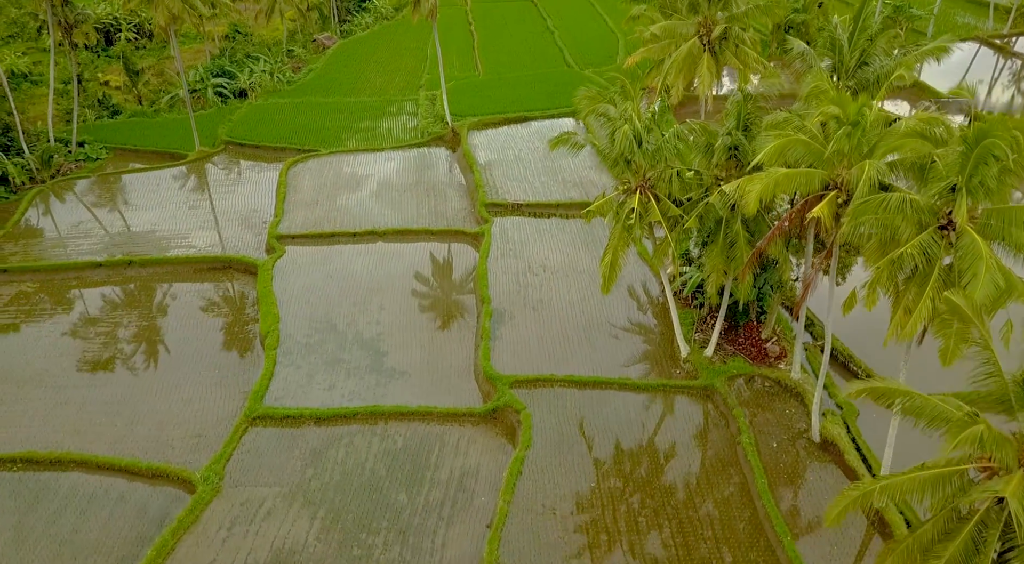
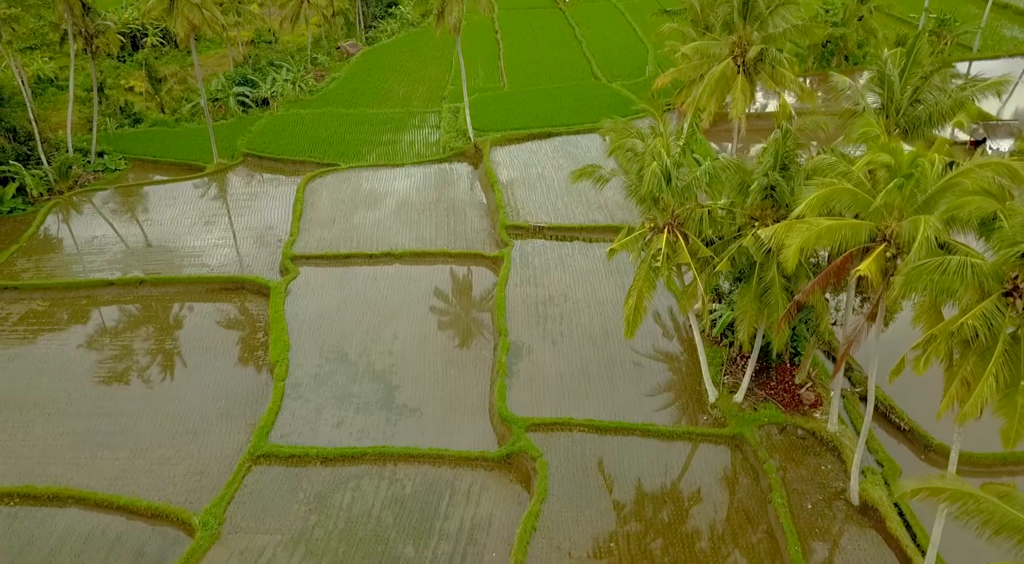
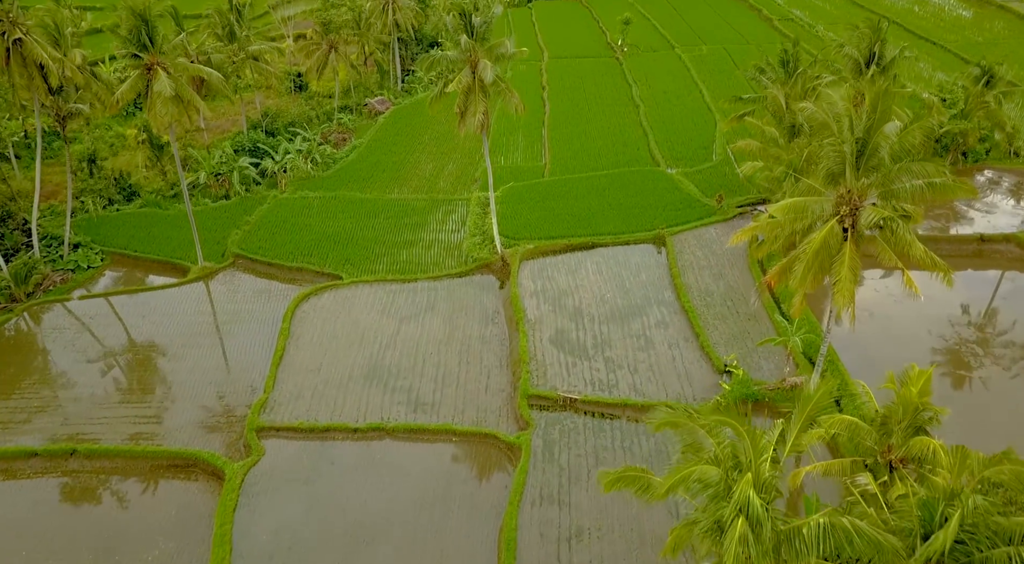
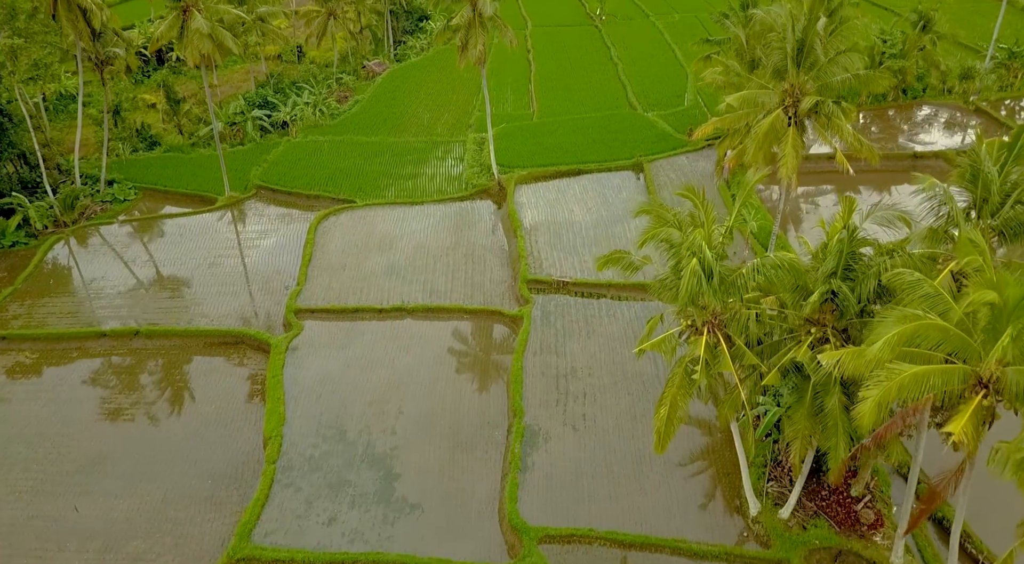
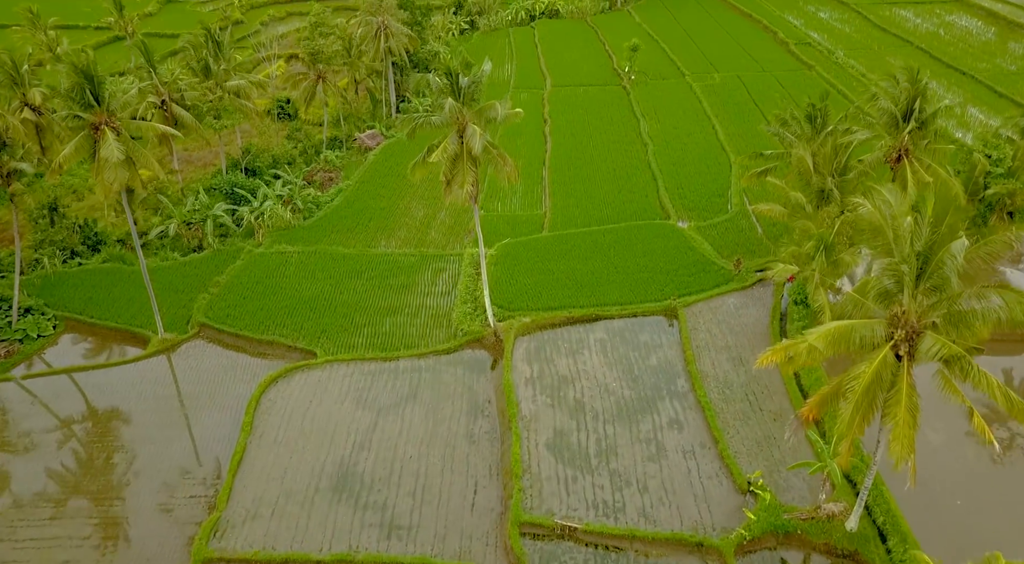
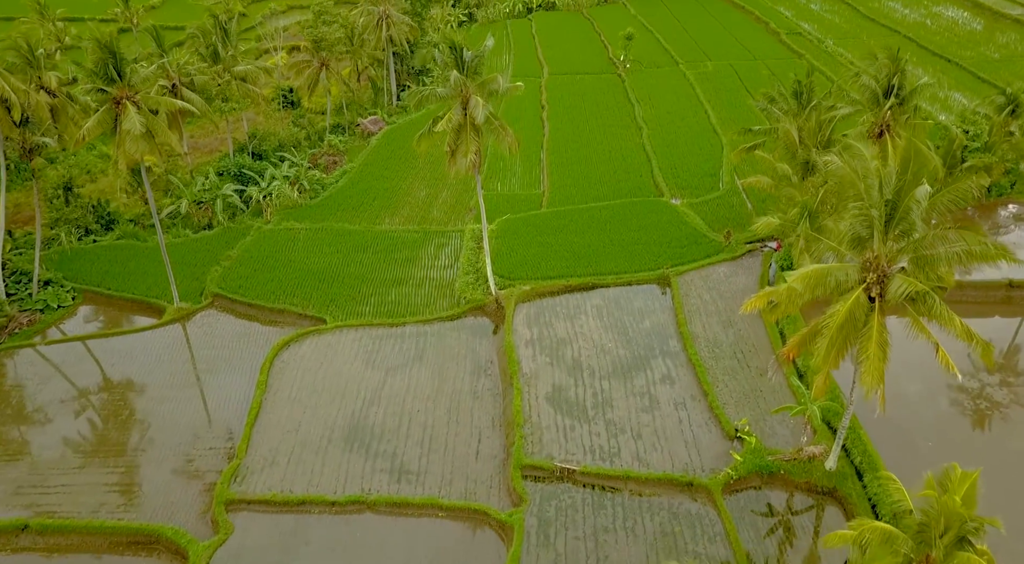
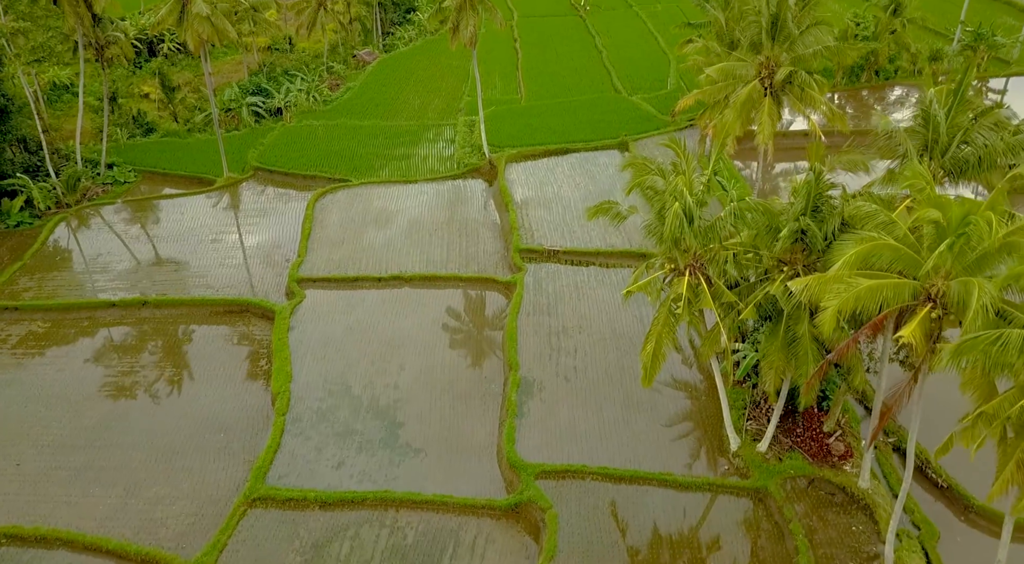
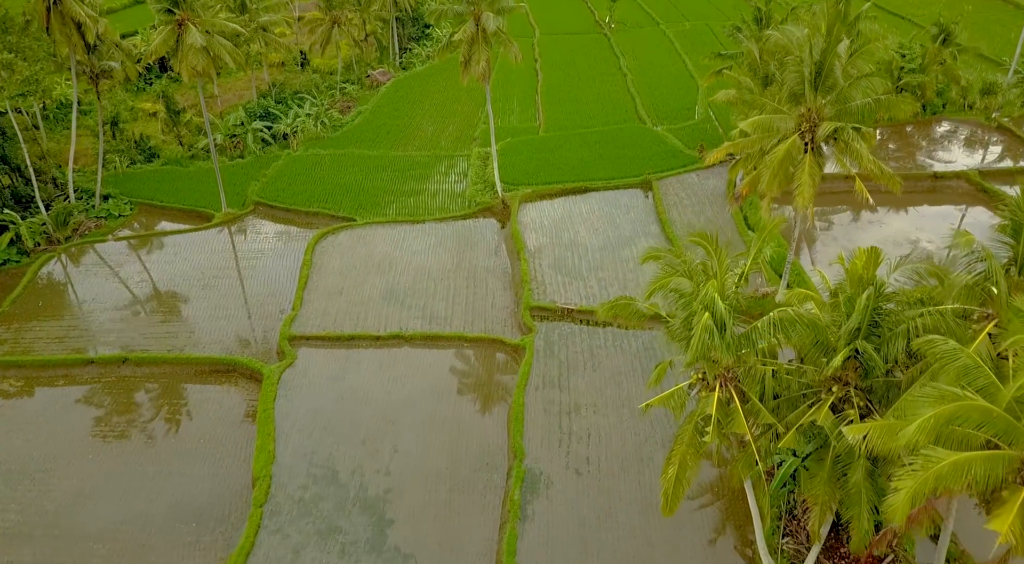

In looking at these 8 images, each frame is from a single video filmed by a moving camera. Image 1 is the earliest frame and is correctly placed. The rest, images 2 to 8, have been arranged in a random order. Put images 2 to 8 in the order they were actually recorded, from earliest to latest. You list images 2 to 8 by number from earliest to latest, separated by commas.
2, 7, 4, 8, 3, 6, 5
